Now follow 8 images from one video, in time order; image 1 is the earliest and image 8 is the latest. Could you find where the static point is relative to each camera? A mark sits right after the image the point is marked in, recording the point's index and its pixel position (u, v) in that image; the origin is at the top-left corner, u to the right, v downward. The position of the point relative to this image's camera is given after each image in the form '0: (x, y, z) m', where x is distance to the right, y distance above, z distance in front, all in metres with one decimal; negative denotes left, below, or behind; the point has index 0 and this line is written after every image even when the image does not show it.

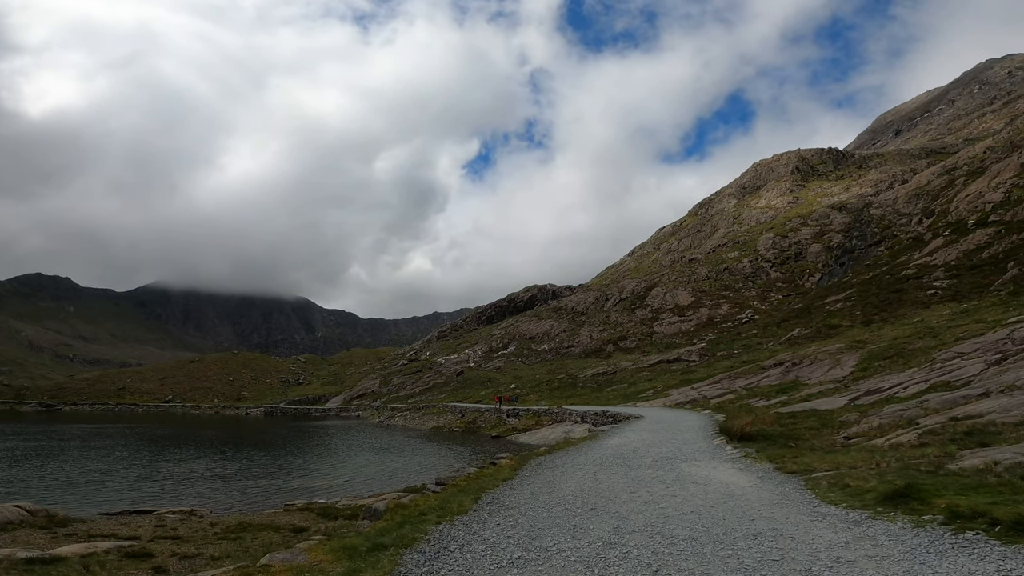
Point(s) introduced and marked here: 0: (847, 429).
0: (+12.3, -5.2, +18.6) m
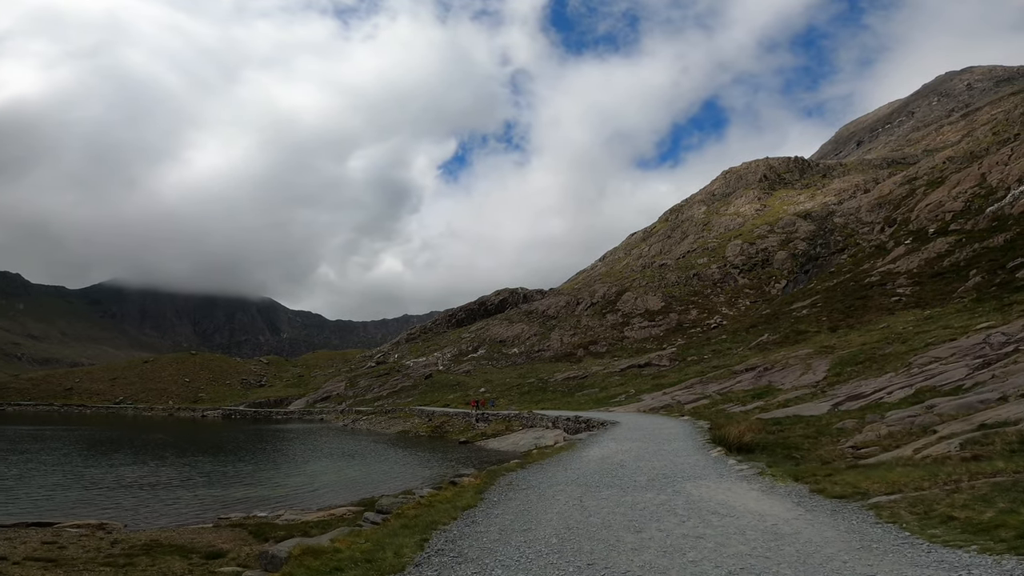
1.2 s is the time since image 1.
0: (+11.3, -5.0, +16.8) m
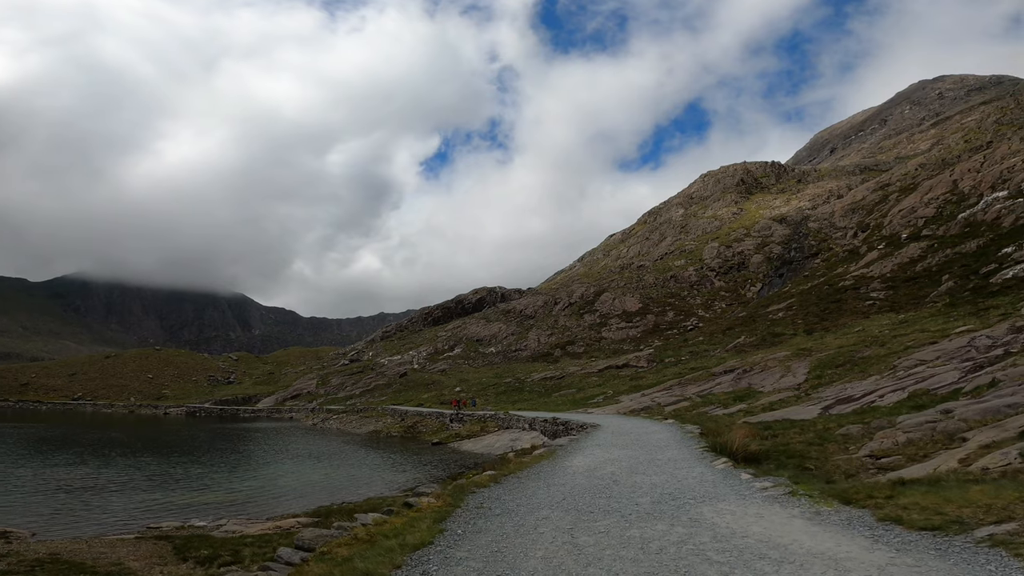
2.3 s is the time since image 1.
0: (+10.5, -4.7, +15.1) m
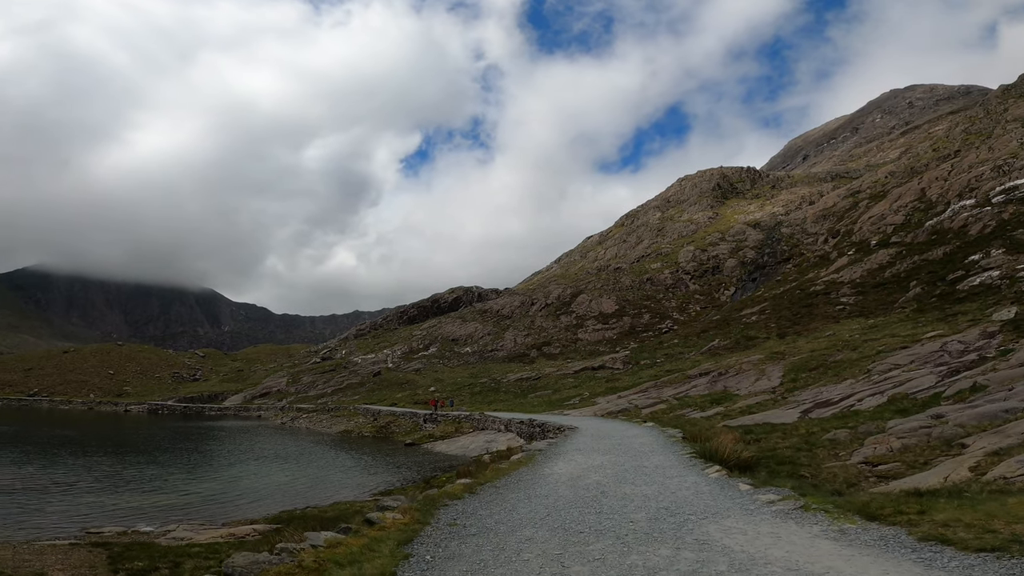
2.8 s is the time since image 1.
0: (+9.8, -4.7, +14.5) m
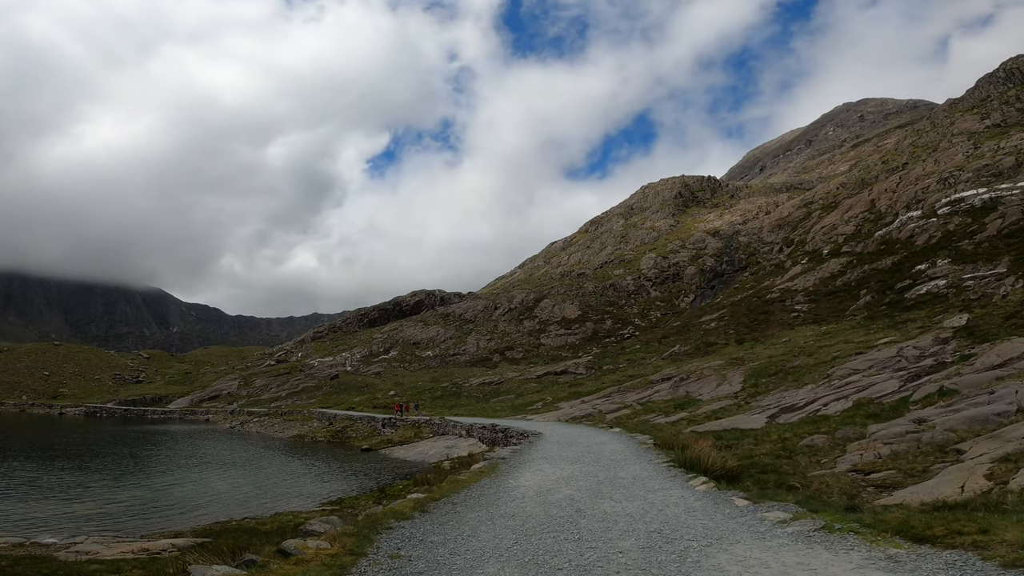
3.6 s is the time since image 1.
0: (+8.8, -4.6, +13.6) m
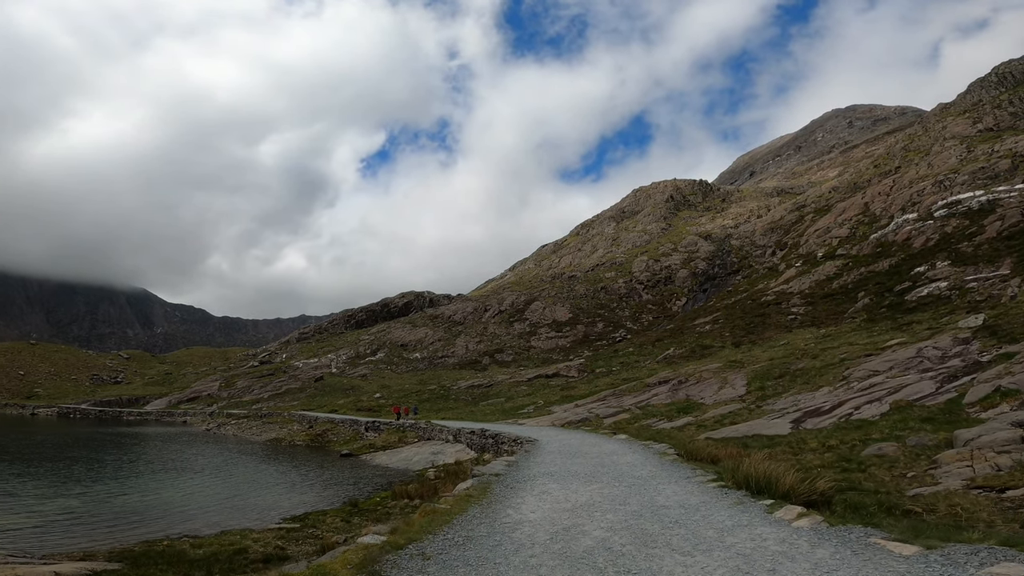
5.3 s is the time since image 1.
0: (+8.7, -3.9, +10.4) m
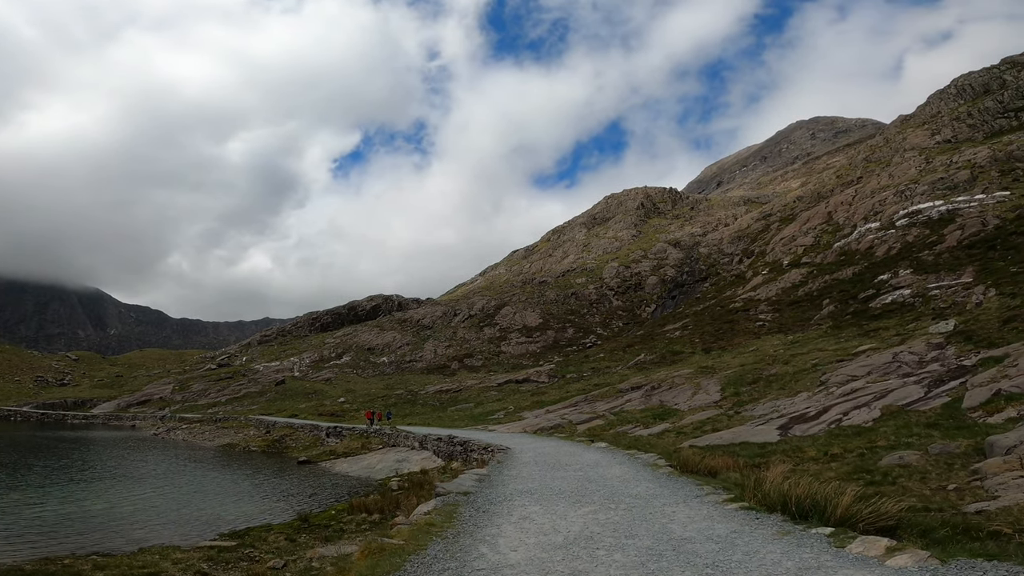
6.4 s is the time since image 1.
0: (+8.3, -3.6, +8.7) m
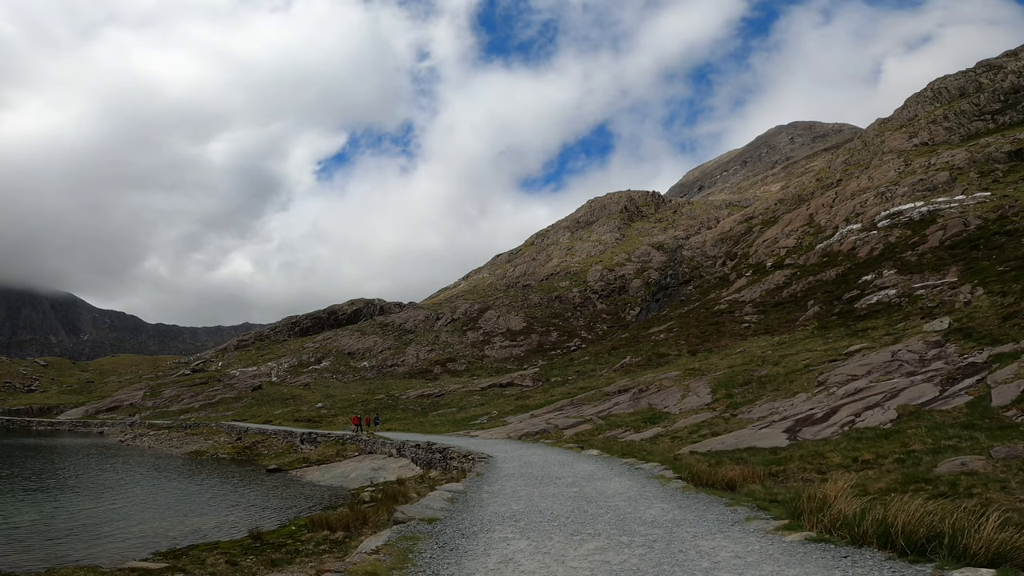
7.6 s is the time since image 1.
0: (+8.0, -3.1, +6.5) m
